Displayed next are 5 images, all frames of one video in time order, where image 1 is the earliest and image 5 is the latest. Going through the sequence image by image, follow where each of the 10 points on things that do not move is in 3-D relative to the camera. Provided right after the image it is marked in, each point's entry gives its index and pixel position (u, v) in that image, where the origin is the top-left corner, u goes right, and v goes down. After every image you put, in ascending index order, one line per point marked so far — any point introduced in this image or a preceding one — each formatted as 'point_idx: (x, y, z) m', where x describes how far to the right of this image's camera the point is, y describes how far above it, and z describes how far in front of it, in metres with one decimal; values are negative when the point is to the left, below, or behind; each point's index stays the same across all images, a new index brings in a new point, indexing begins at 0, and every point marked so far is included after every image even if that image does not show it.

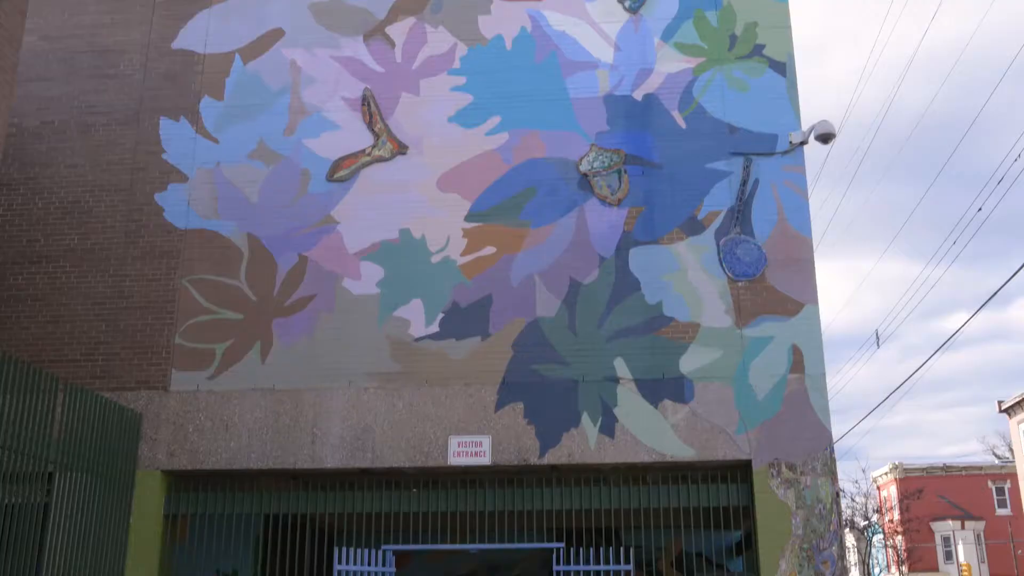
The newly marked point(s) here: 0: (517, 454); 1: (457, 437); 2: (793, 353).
0: (0.0, -1.6, +10.7) m
1: (-0.5, -1.5, +10.8) m
2: (+2.8, -0.7, +10.8) m
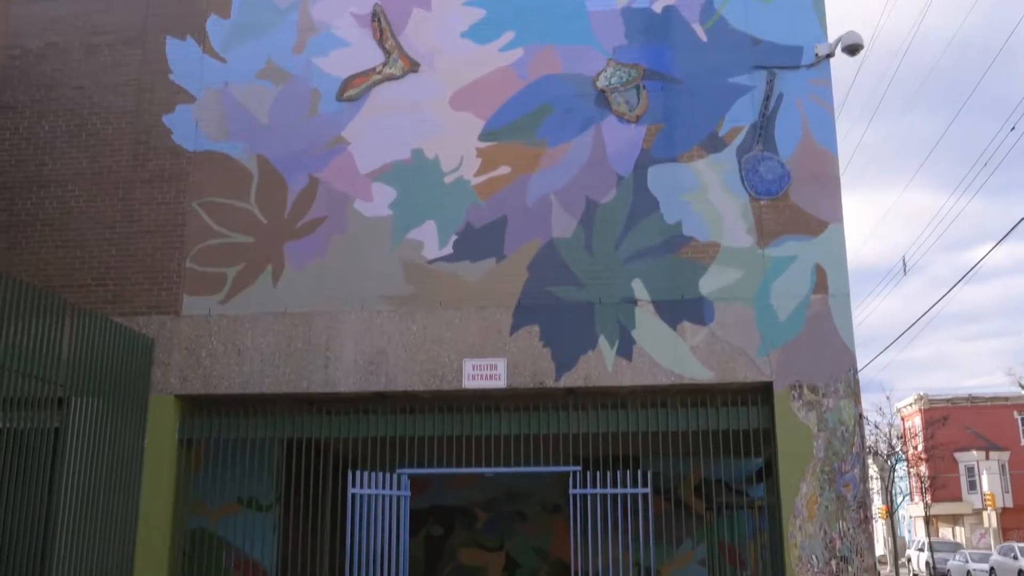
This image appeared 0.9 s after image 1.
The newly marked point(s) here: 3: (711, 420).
0: (+0.2, -0.9, +10.5) m
1: (-0.4, -0.7, +10.7) m
2: (+2.9, +0.1, +10.5) m
3: (+1.9, -1.3, +10.5) m
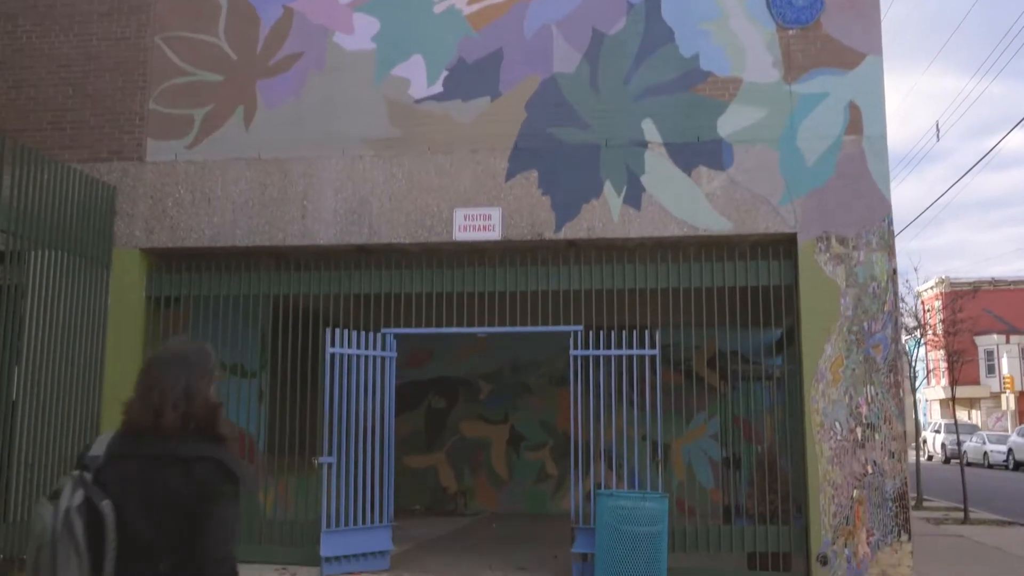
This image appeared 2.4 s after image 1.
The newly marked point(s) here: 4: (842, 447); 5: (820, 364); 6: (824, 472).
0: (+0.2, +0.5, +9.5) m
1: (-0.4, +0.7, +9.6) m
2: (+2.9, +1.5, +9.3) m
3: (+1.9, +0.1, +9.5) m
4: (+2.7, -1.3, +8.8) m
5: (+2.5, -0.6, +9.0) m
6: (+2.5, -1.5, +8.8) m
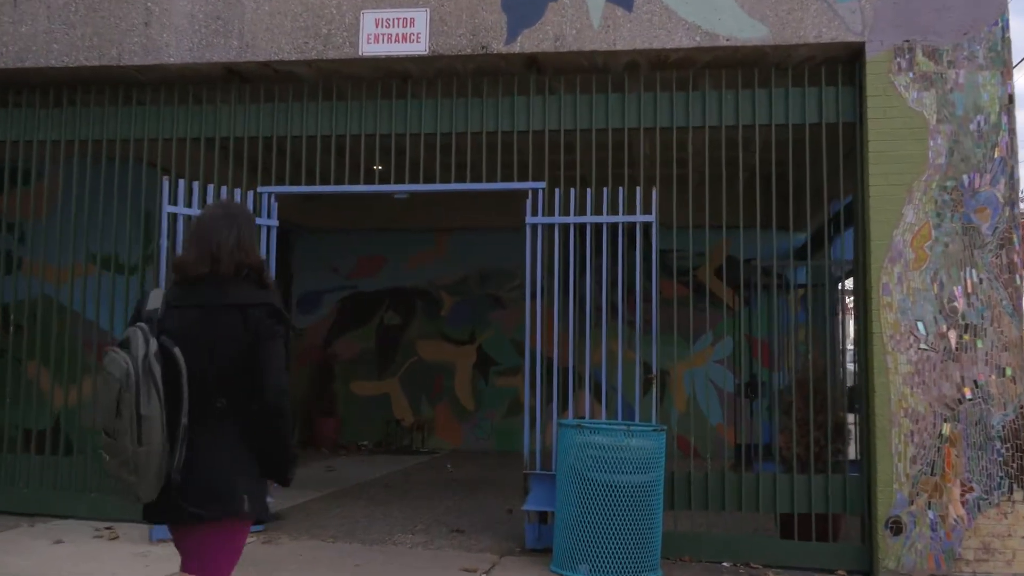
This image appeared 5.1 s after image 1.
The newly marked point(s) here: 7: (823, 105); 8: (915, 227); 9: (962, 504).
0: (-0.2, +1.5, +6.5) m
1: (-0.8, +1.7, +6.6) m
2: (+2.5, +2.4, +6.2) m
3: (+1.5, +1.0, +6.5) m
4: (+2.2, -0.4, +5.9) m
5: (+2.1, +0.3, +6.0) m
6: (+2.1, -0.6, +5.9) m
7: (+1.8, +1.1, +6.4) m
8: (+2.2, +0.3, +6.0) m
9: (+2.4, -1.1, +5.8) m
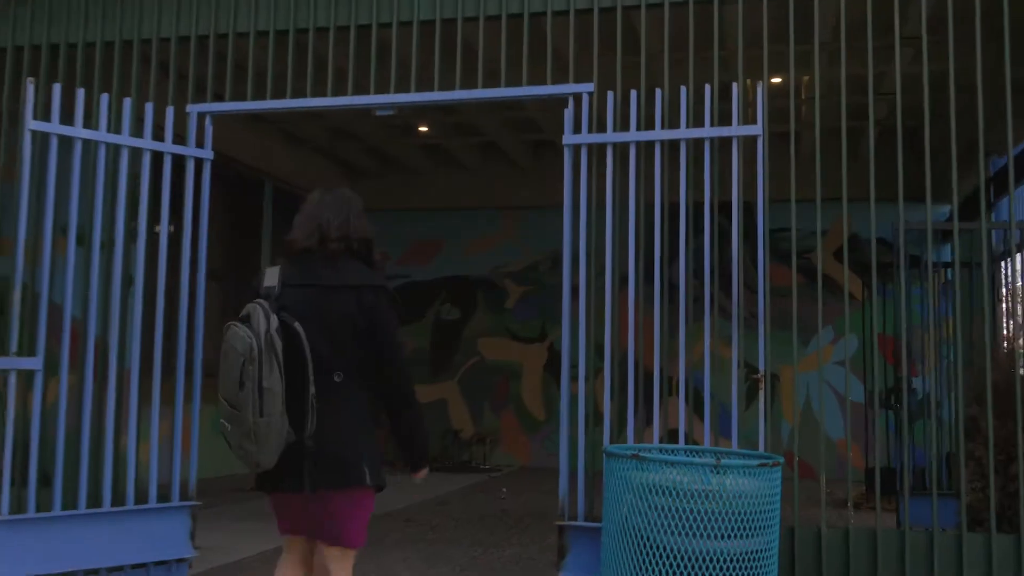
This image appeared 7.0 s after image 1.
0: (-0.1, +1.7, +4.4) m
1: (-0.7, +1.9, +4.5) m
2: (+2.6, +2.6, +3.9) m
3: (+1.6, +1.2, +4.2) m
4: (+2.3, -0.2, +3.5) m
5: (+2.2, +0.5, +3.7) m
6: (+2.2, -0.4, +3.5) m
7: (+1.9, +1.3, +4.1) m
8: (+2.3, +0.5, +3.6) m
9: (+2.5, -1.0, +3.4) m
